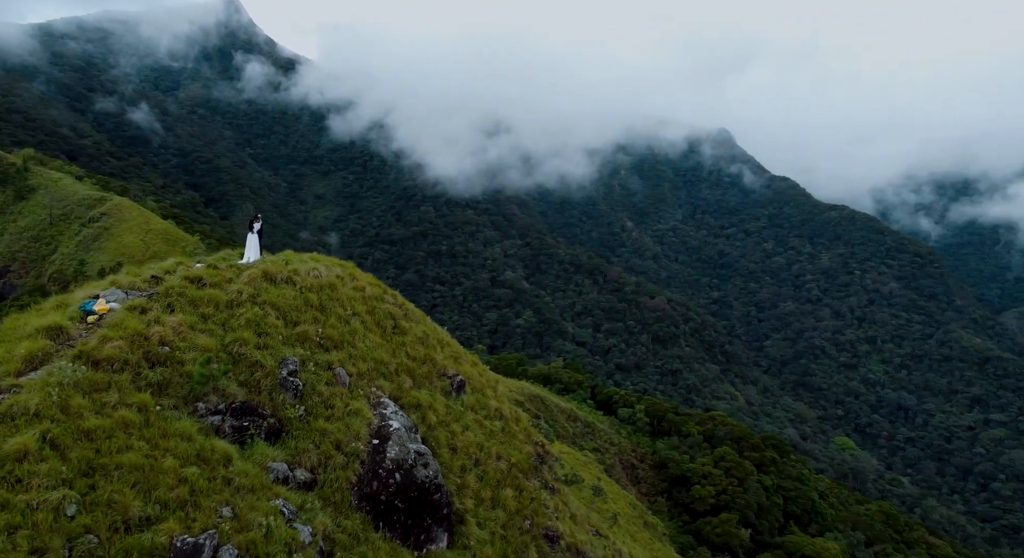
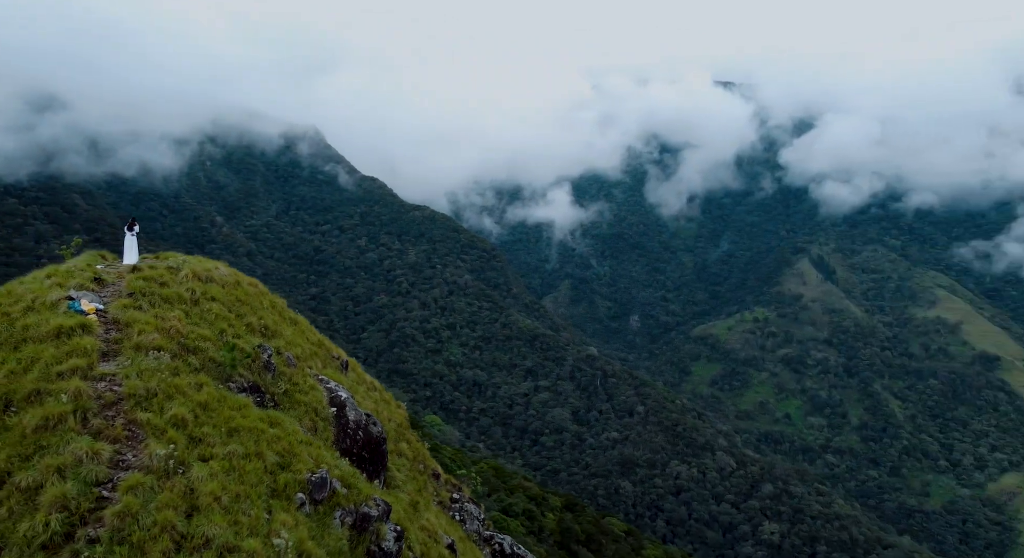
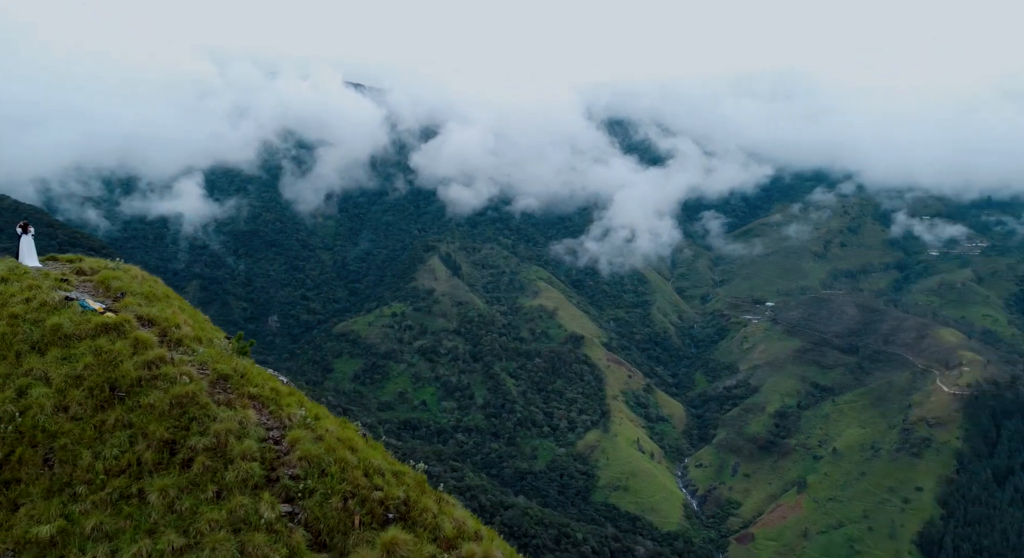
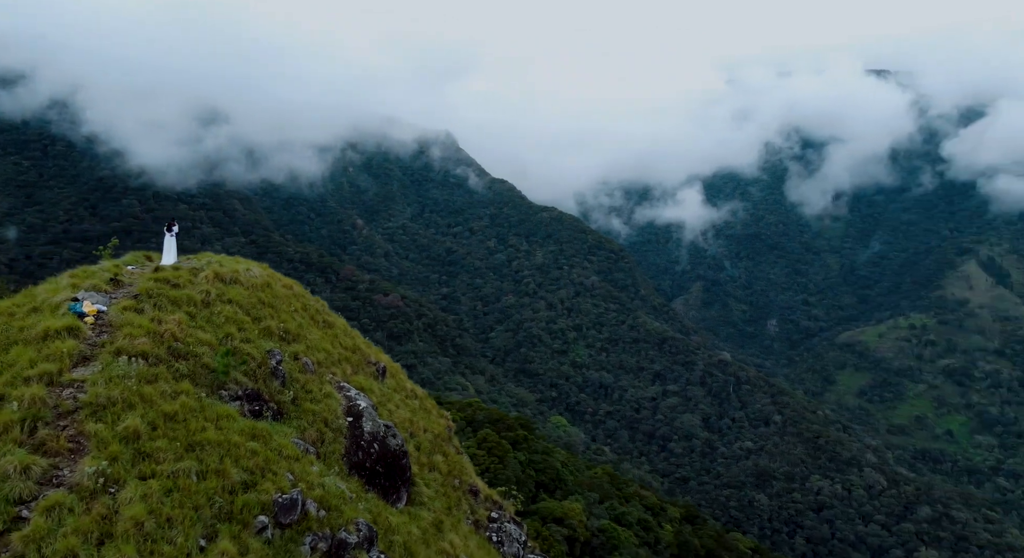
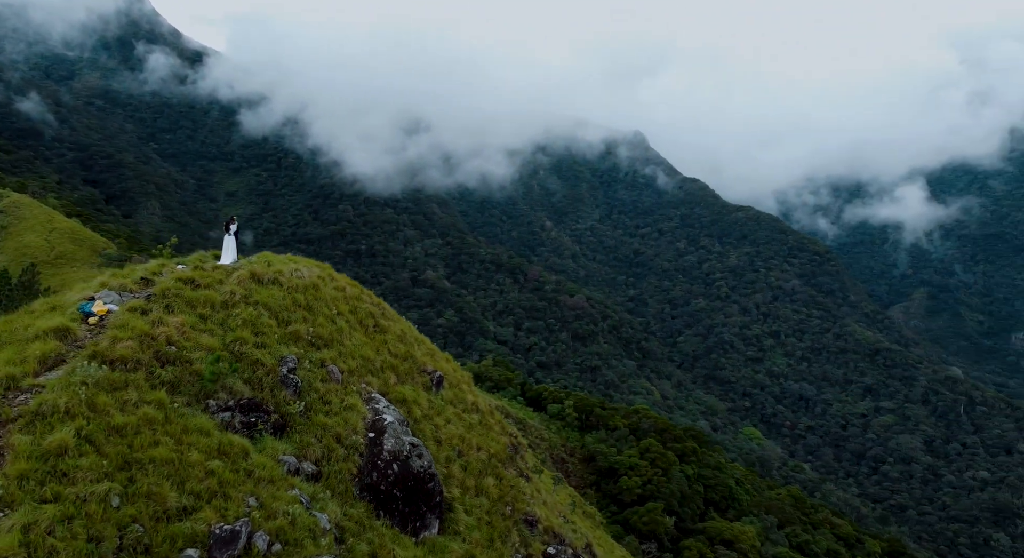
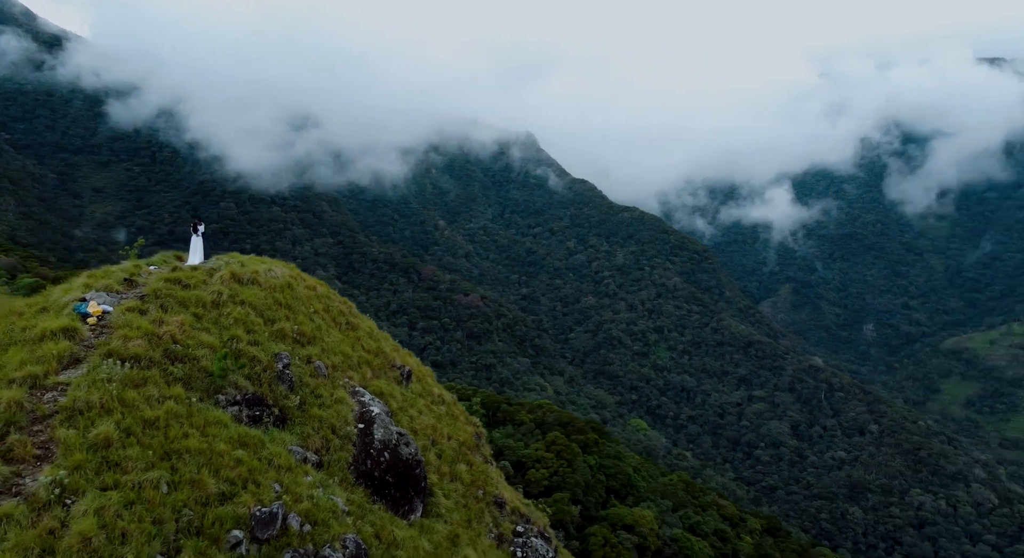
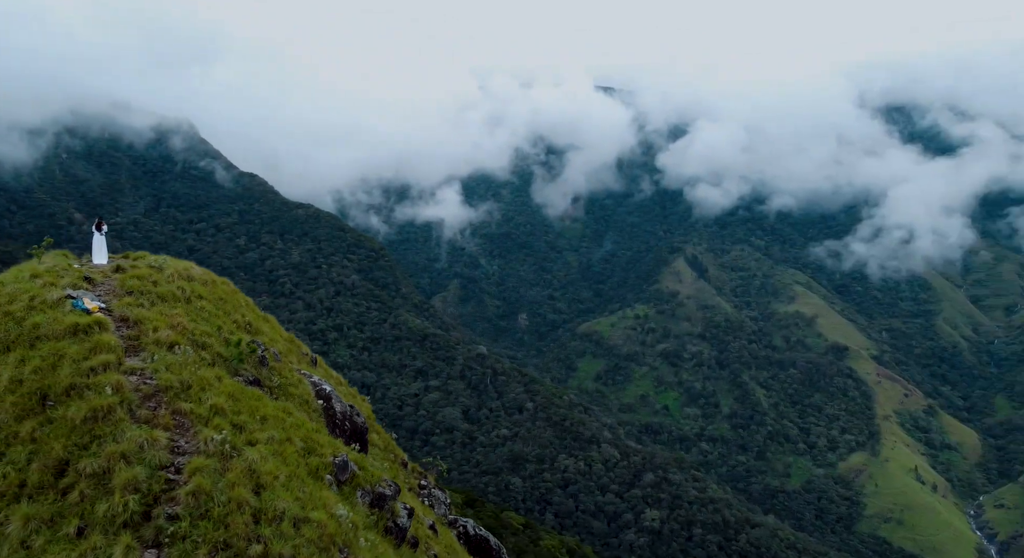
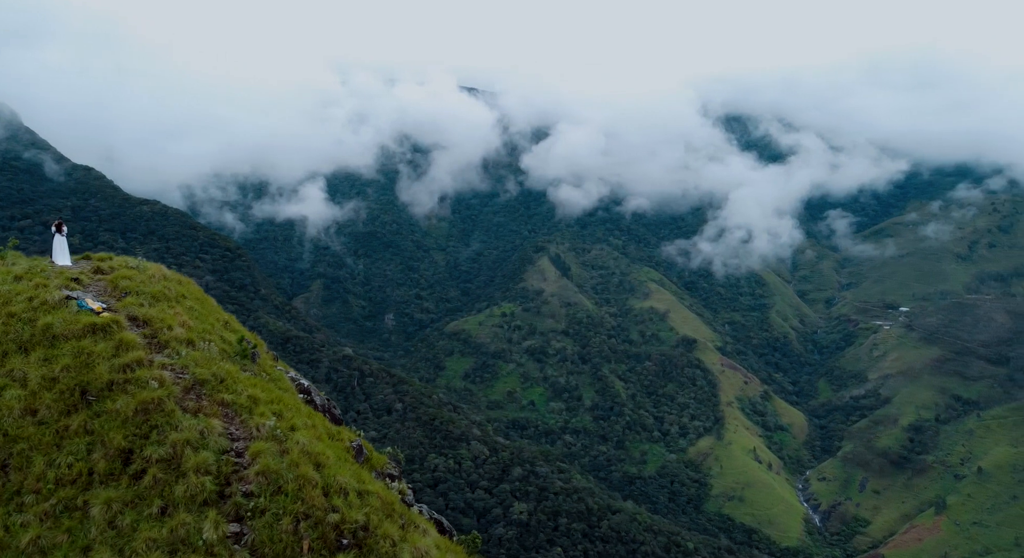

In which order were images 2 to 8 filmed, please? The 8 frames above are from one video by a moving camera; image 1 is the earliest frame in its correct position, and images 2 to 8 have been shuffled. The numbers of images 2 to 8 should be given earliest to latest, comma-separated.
5, 6, 4, 2, 7, 8, 3
